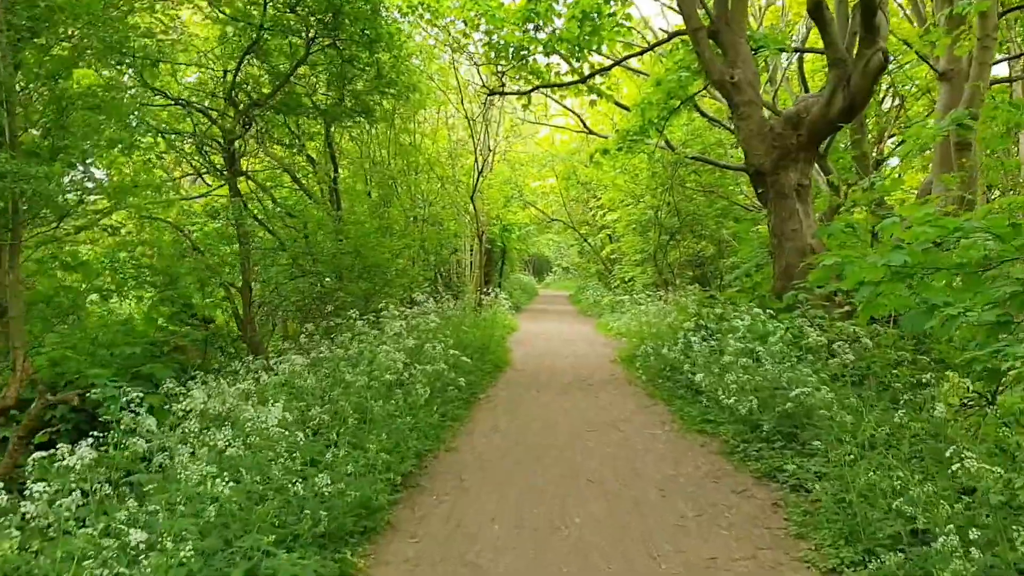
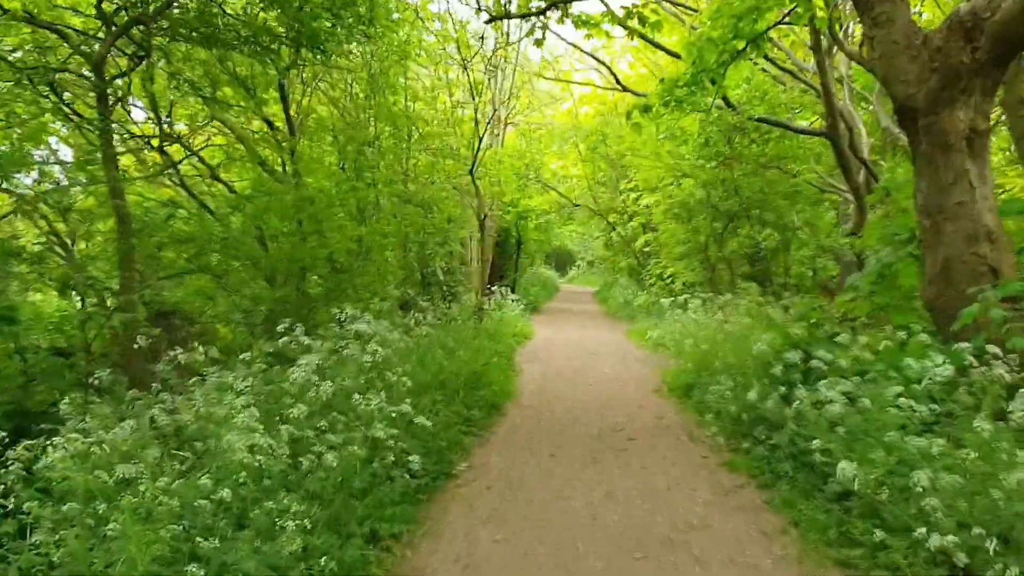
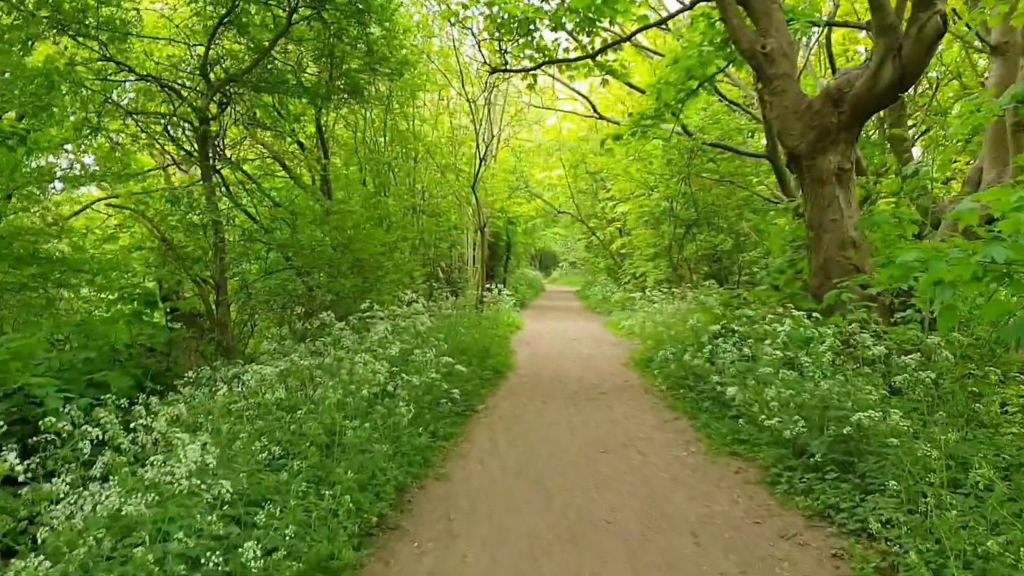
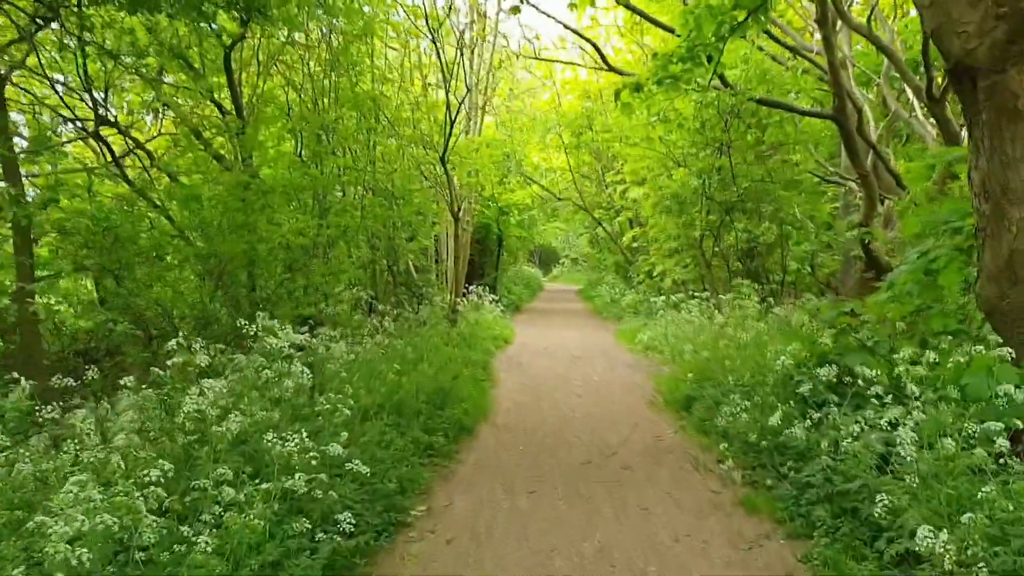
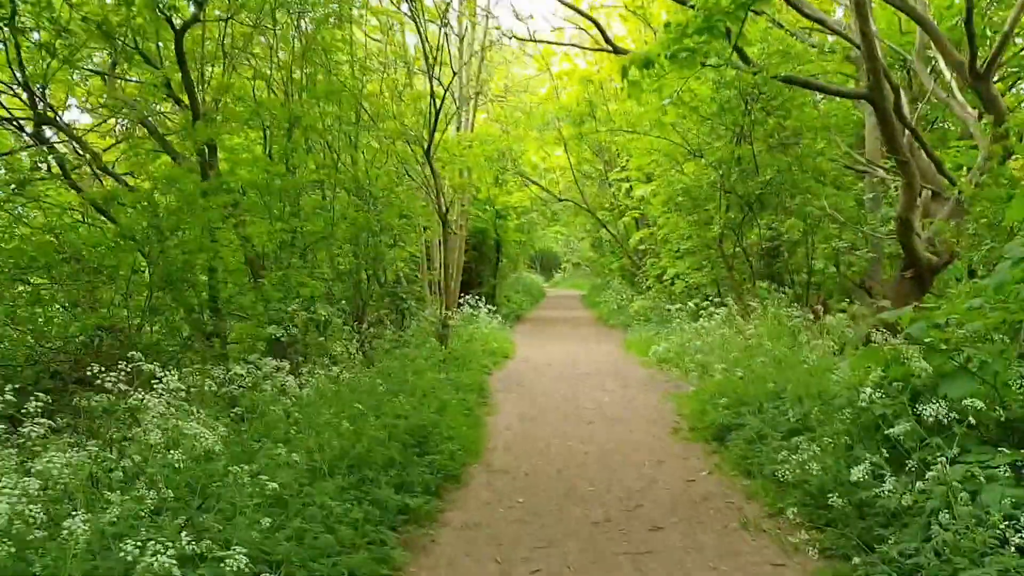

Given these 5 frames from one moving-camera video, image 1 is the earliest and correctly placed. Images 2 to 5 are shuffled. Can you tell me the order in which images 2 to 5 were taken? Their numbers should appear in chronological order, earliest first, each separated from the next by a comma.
3, 2, 4, 5
